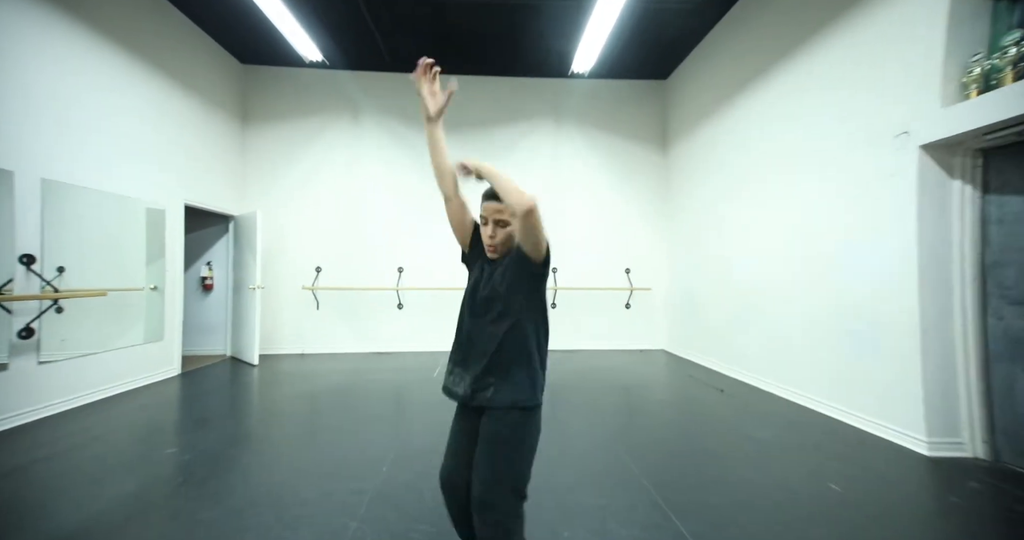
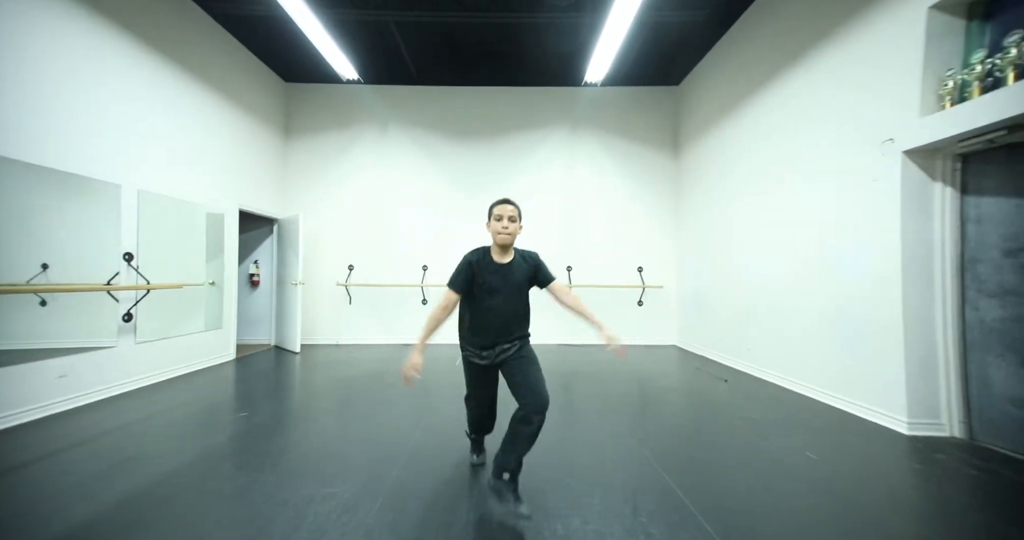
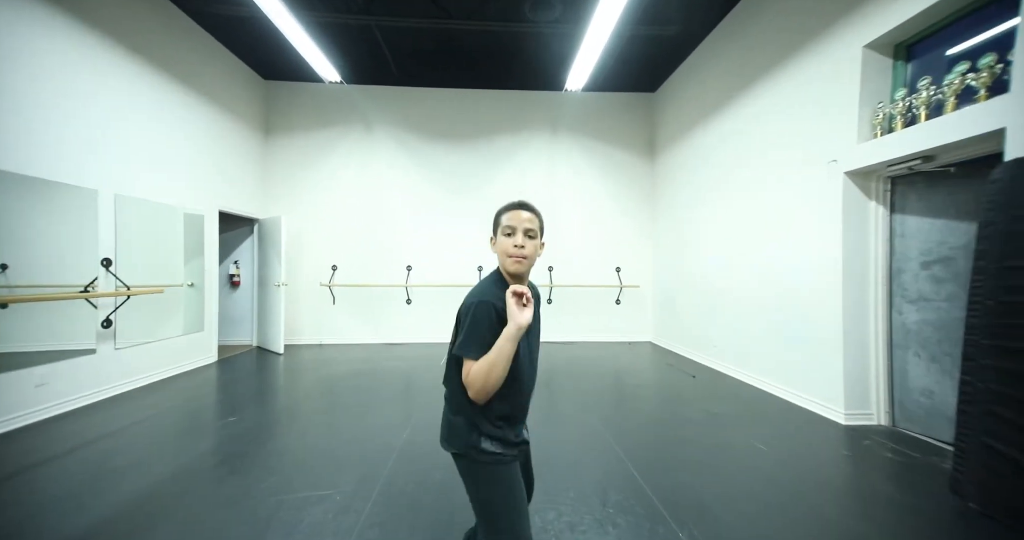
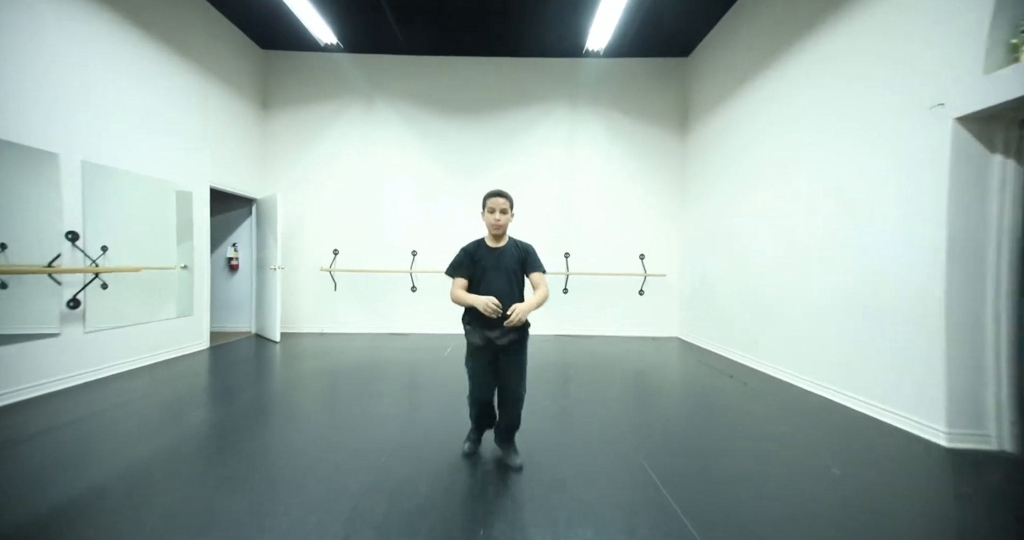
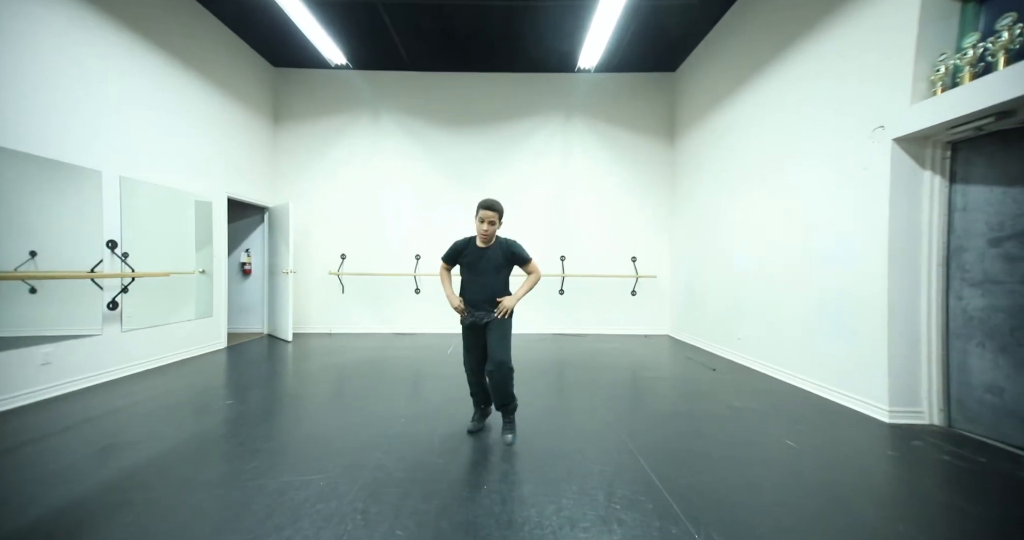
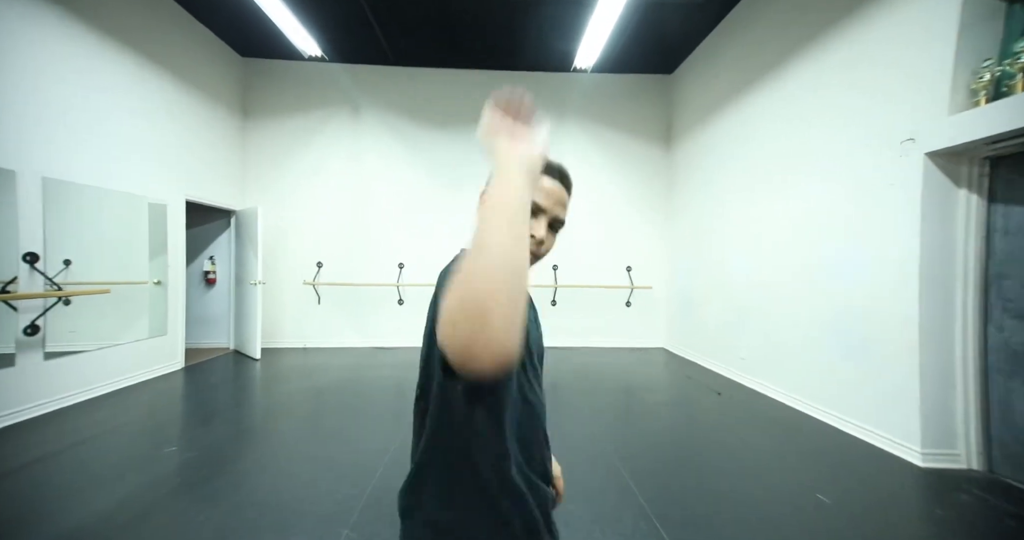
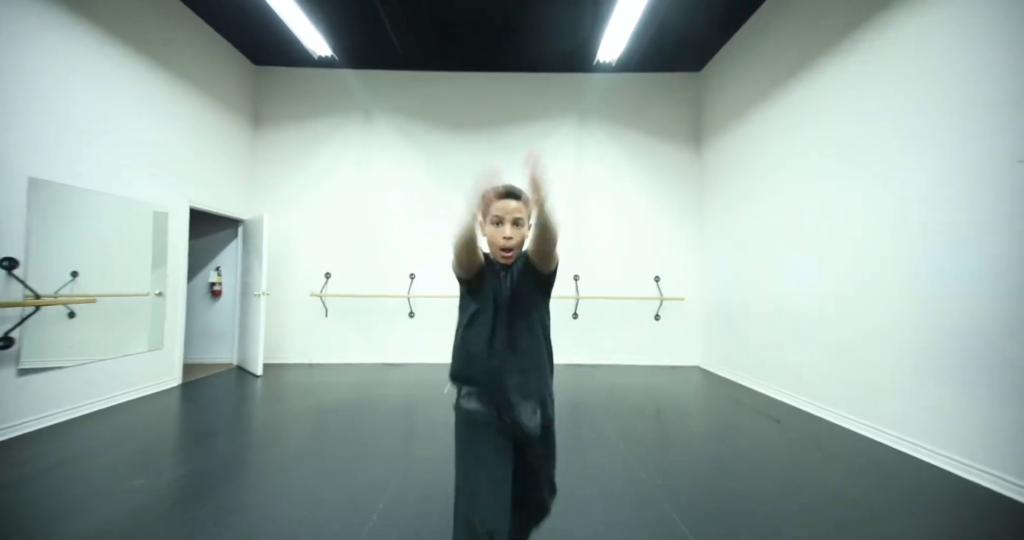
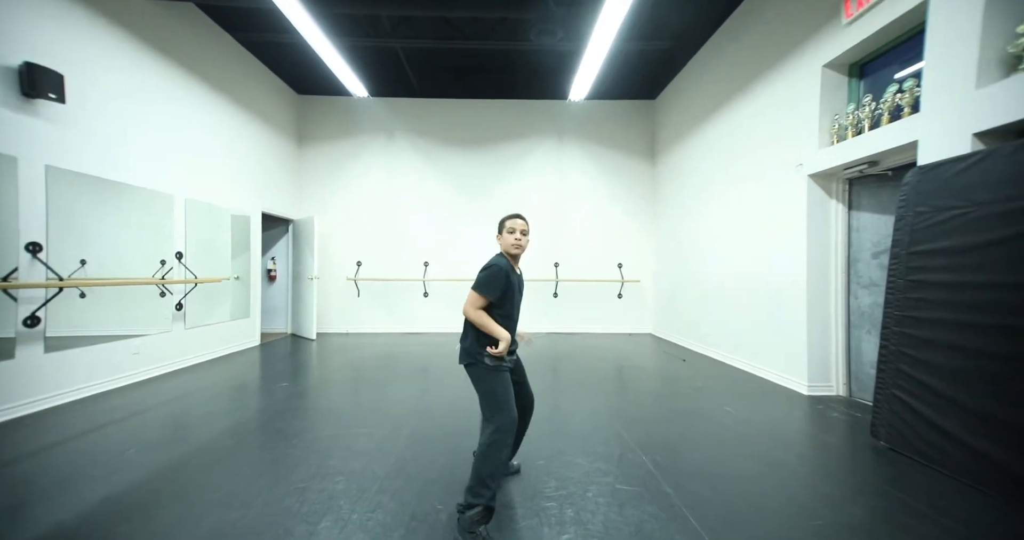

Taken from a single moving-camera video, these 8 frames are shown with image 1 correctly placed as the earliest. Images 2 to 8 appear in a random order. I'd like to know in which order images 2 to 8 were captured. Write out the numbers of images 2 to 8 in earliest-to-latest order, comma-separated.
5, 4, 7, 2, 8, 3, 6
